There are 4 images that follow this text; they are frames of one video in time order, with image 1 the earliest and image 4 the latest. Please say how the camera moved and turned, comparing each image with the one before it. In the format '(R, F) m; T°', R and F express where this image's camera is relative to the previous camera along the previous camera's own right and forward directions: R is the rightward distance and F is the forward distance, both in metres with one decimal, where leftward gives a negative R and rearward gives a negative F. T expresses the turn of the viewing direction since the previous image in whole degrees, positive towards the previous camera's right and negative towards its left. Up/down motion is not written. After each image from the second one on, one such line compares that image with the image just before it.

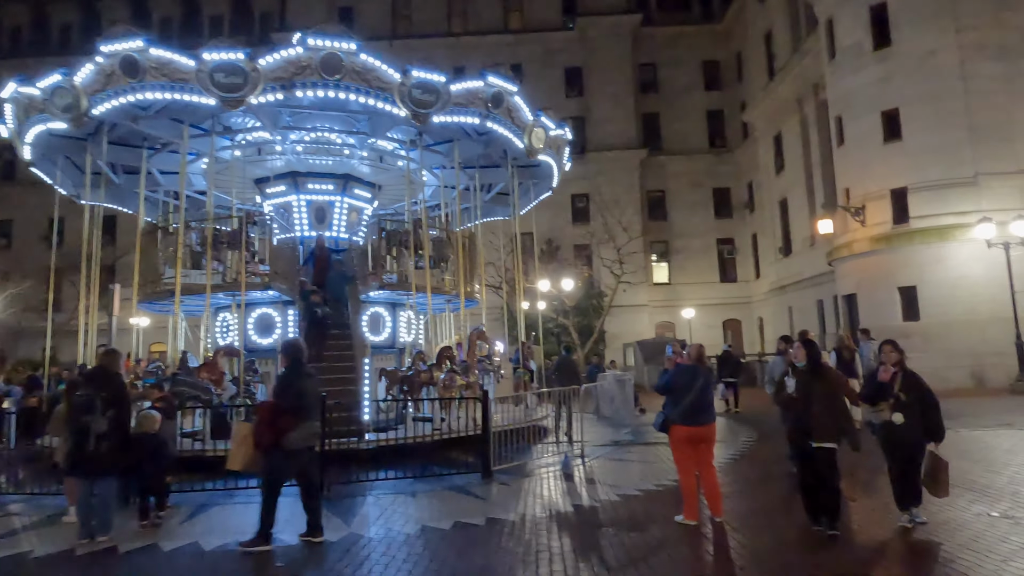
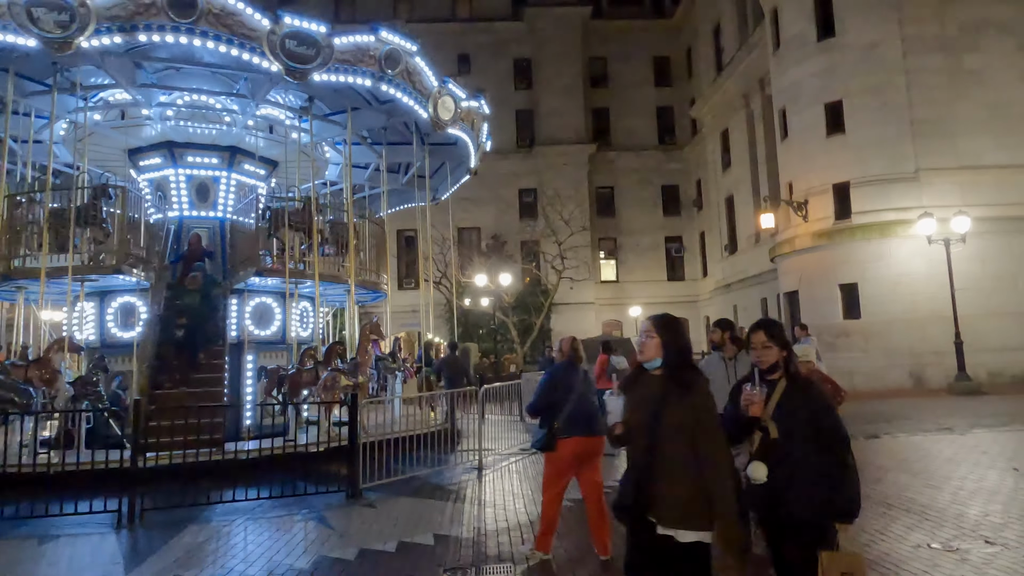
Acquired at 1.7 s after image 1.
(+1.0, +1.5) m; +4°
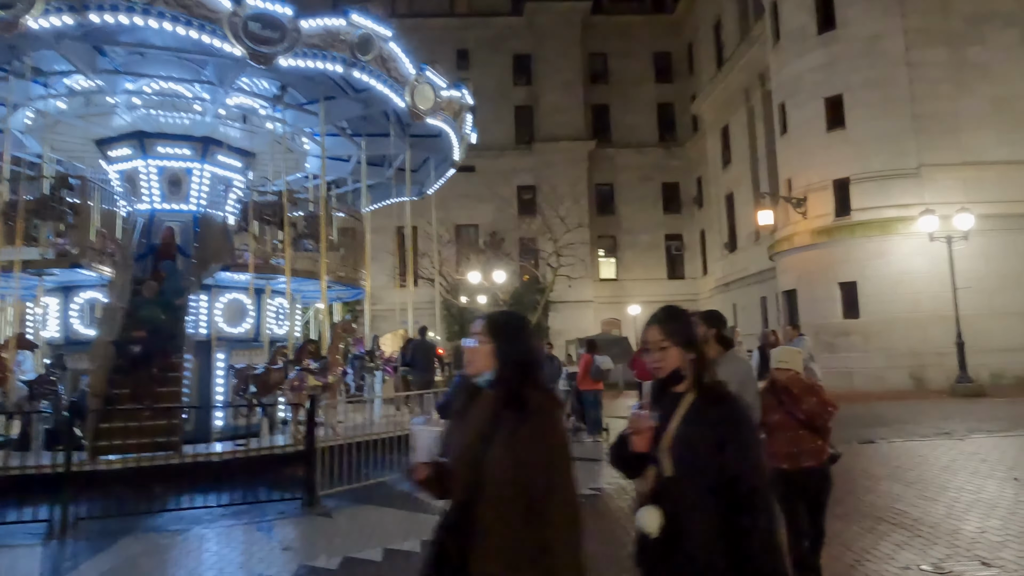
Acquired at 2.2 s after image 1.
(+0.4, +0.5) m; 0°
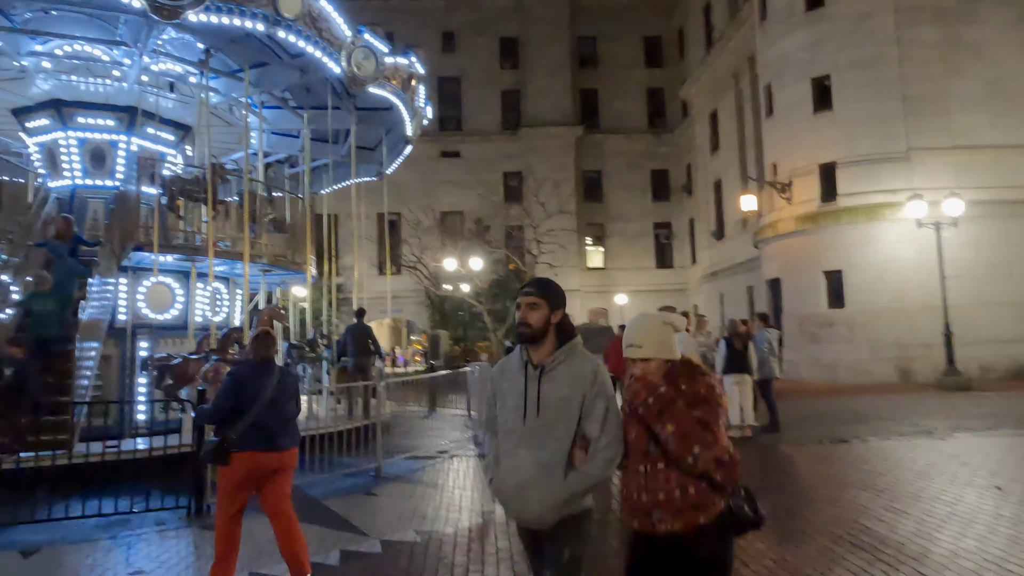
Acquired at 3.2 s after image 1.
(+0.8, +0.9) m; 0°
